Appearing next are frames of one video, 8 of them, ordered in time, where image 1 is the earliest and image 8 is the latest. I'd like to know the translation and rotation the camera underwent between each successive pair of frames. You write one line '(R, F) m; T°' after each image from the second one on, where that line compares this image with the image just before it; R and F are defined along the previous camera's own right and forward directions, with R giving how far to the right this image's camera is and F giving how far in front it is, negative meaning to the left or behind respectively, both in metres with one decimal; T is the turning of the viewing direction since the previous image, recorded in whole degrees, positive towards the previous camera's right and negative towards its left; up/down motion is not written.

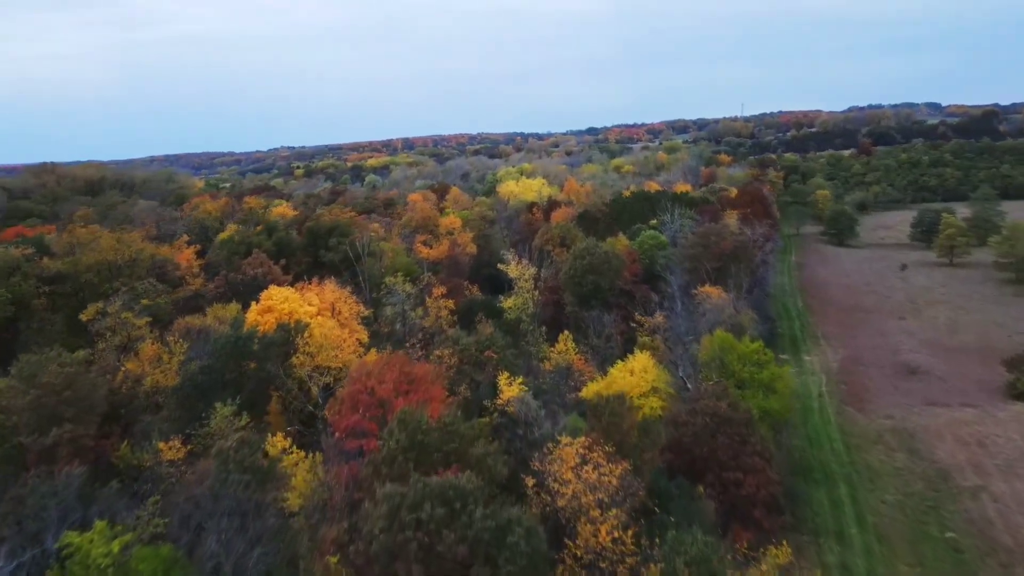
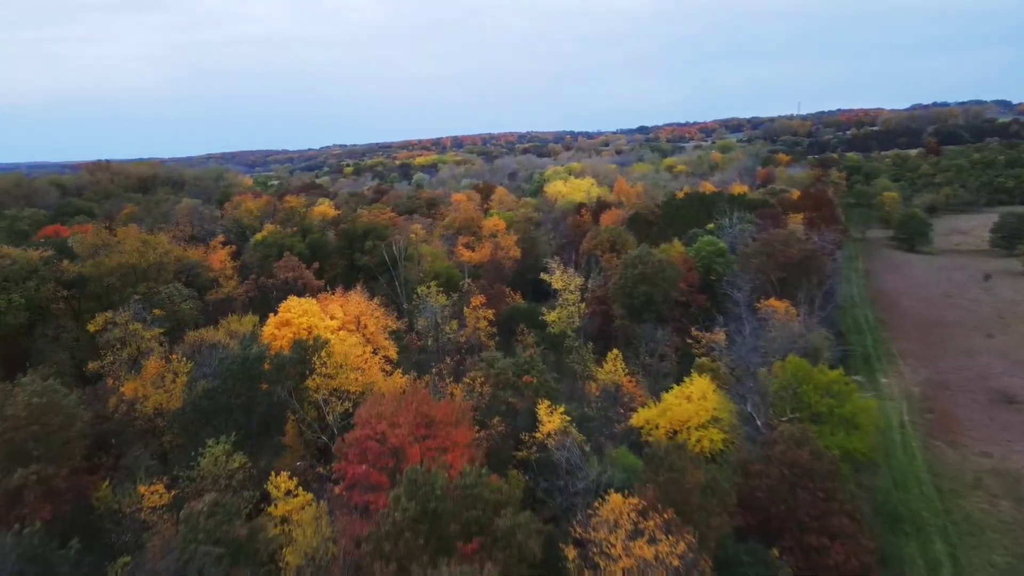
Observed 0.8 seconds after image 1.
(+0.1, +3.2) m; -4°
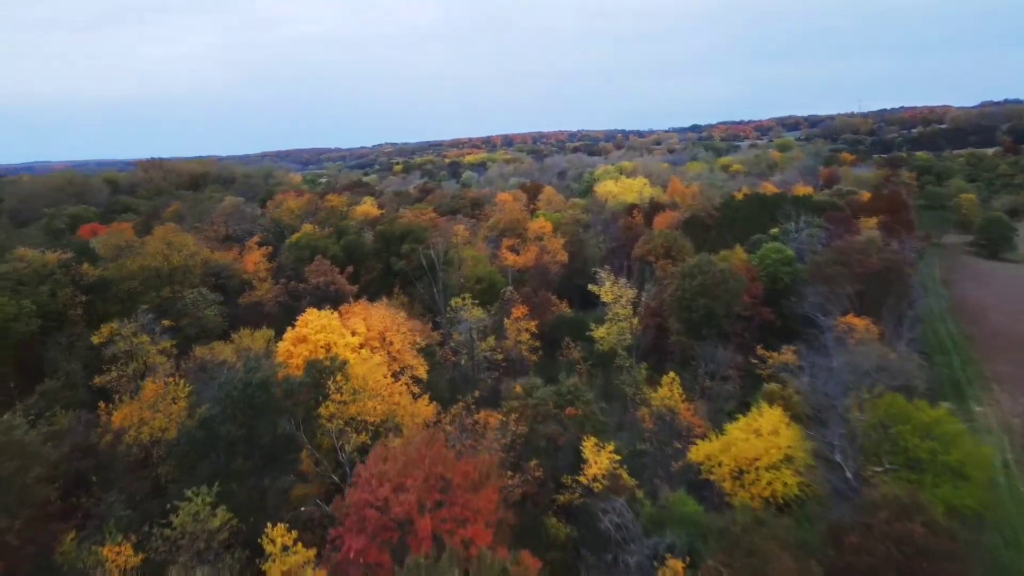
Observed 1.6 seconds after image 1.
(+0.2, +3.2) m; -4°
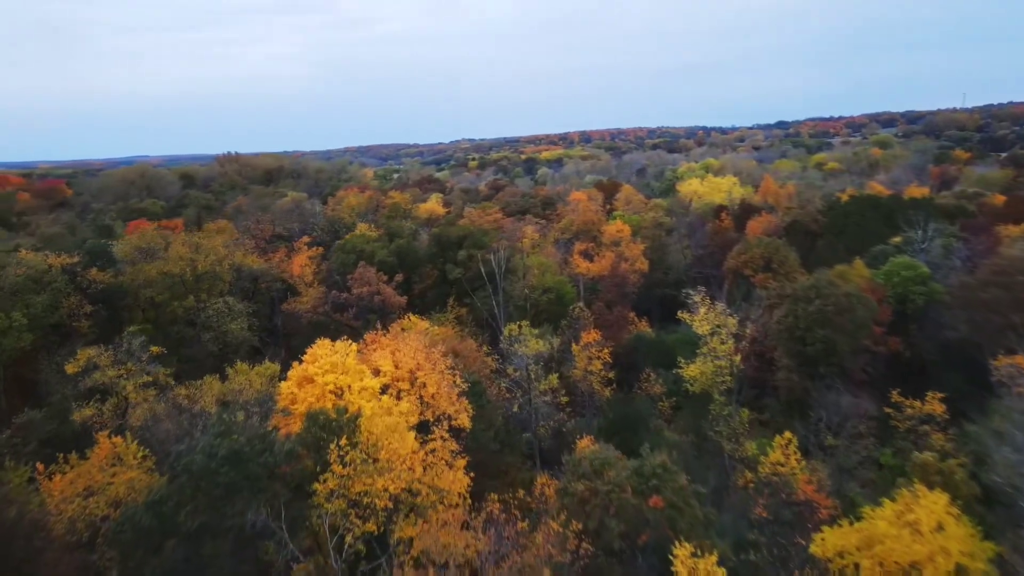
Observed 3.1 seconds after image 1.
(+0.1, +5.8) m; -6°
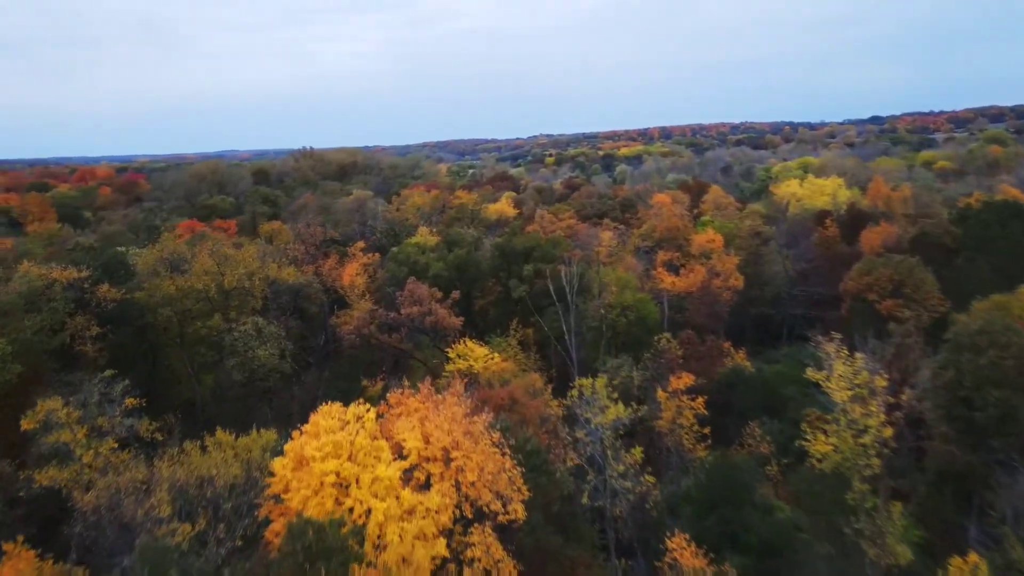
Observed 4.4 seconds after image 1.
(0.0, +5.3) m; -6°
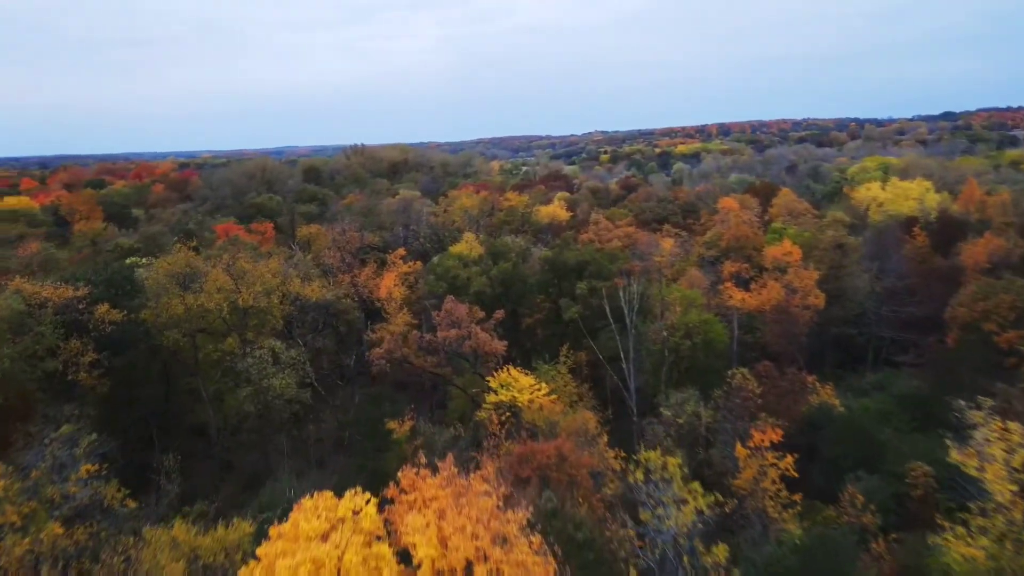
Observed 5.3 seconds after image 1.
(0.0, +3.8) m; -4°
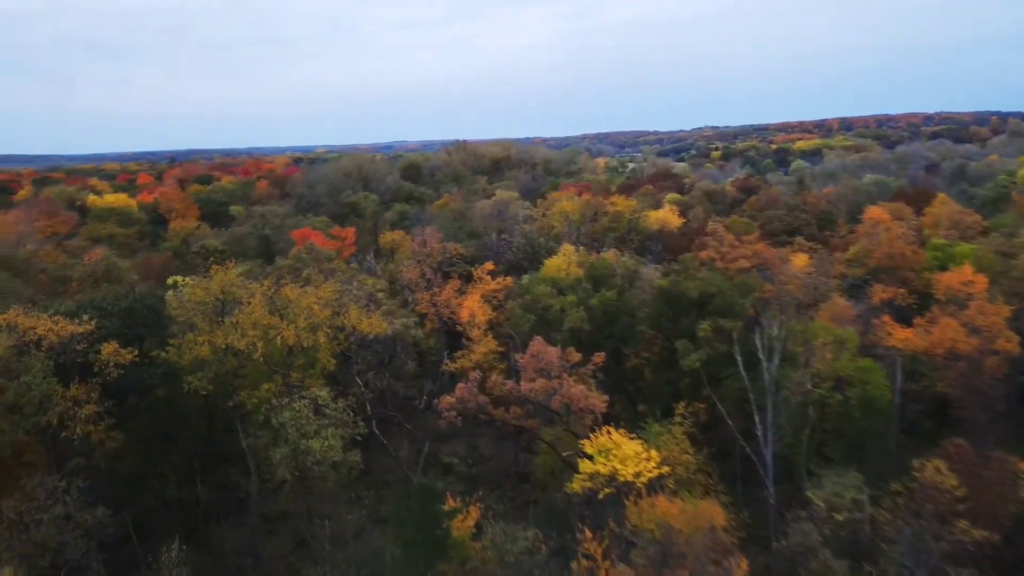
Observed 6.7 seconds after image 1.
(-0.1, +5.7) m; -8°
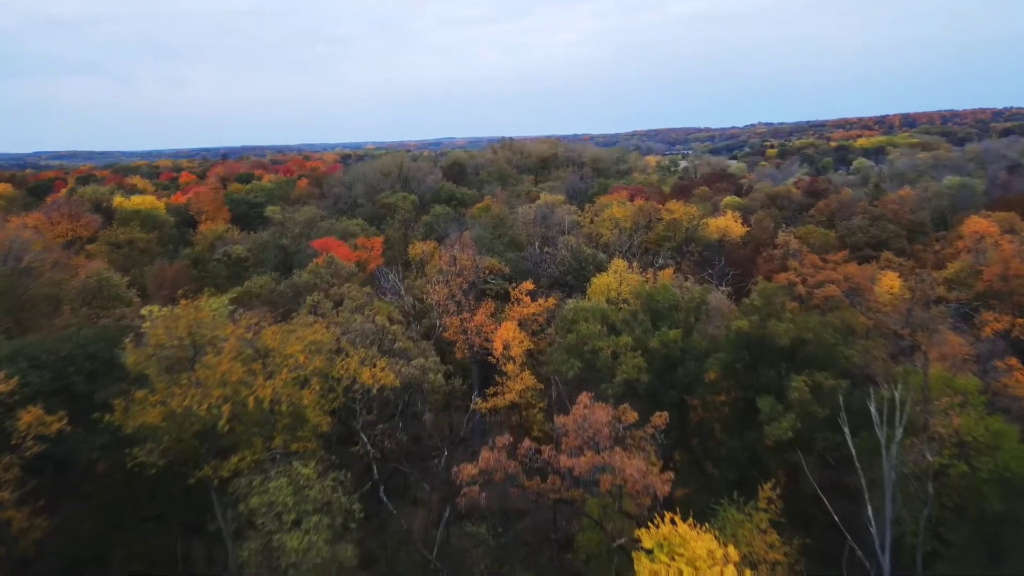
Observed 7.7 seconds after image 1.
(+0.2, +4.8) m; -4°
